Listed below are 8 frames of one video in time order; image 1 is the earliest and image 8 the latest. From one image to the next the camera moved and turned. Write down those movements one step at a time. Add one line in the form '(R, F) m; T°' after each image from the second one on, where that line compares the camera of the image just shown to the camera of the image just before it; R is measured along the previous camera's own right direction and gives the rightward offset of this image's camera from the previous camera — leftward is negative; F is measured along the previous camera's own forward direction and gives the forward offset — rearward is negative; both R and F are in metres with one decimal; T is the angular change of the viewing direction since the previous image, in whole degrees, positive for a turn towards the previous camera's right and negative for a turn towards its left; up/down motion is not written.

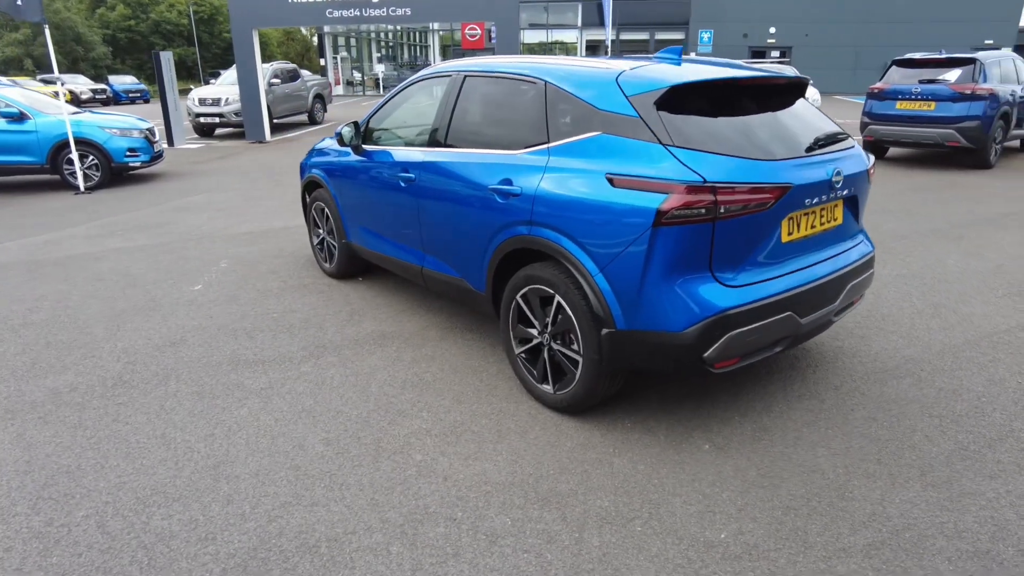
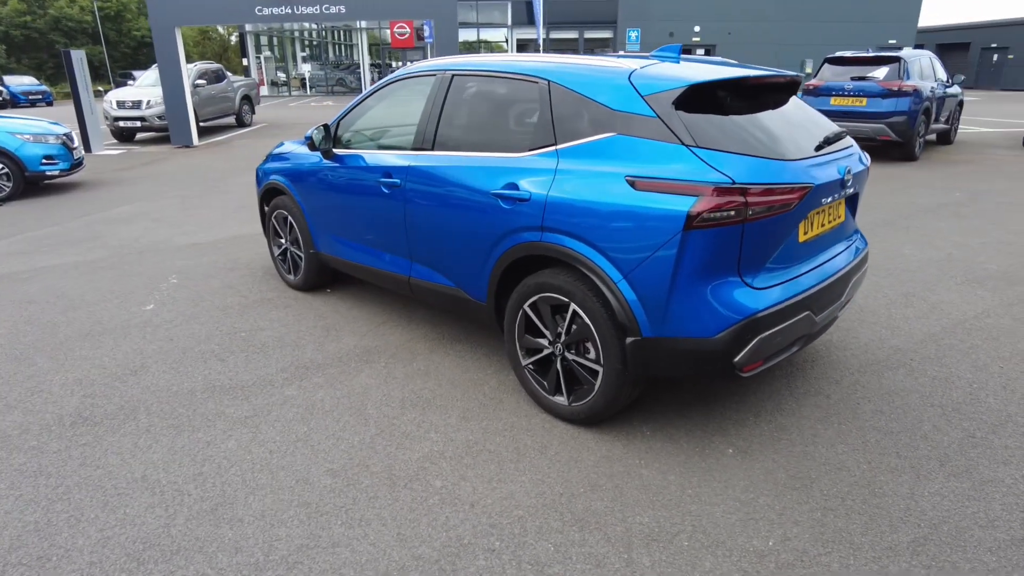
(-0.4, +0.2) m; +6°
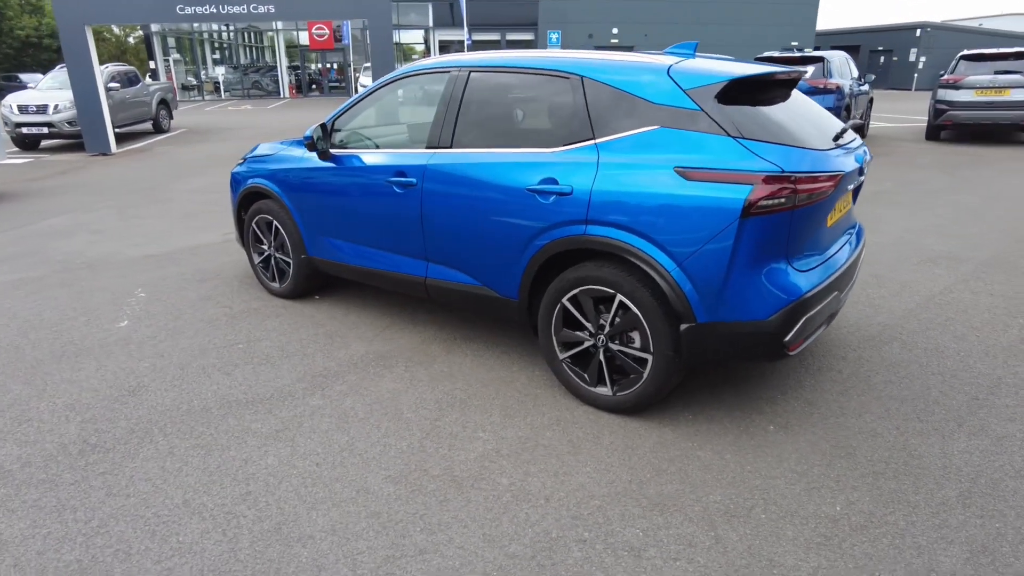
(-0.6, 0.0) m; +7°
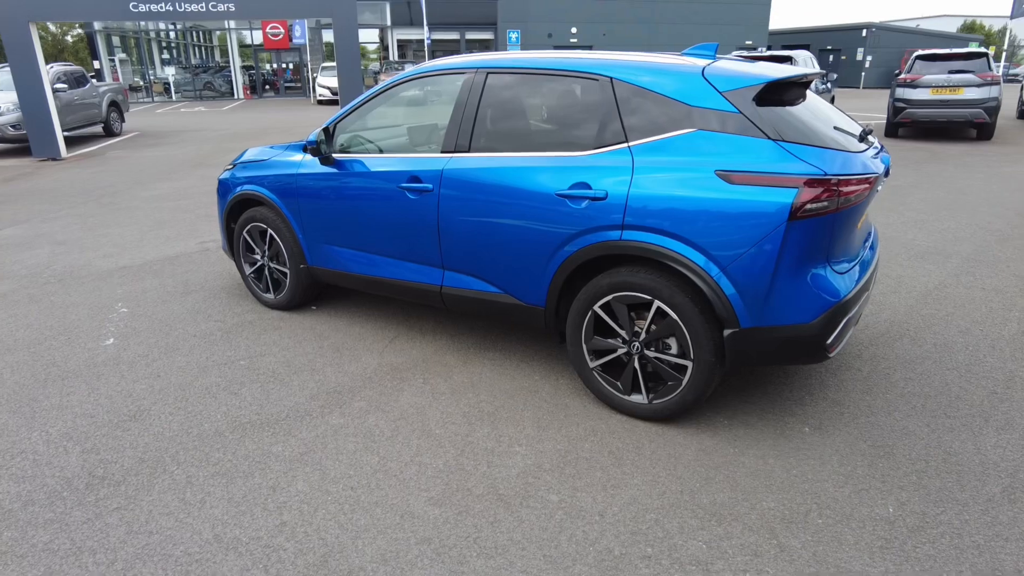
(-0.4, +0.1) m; +4°
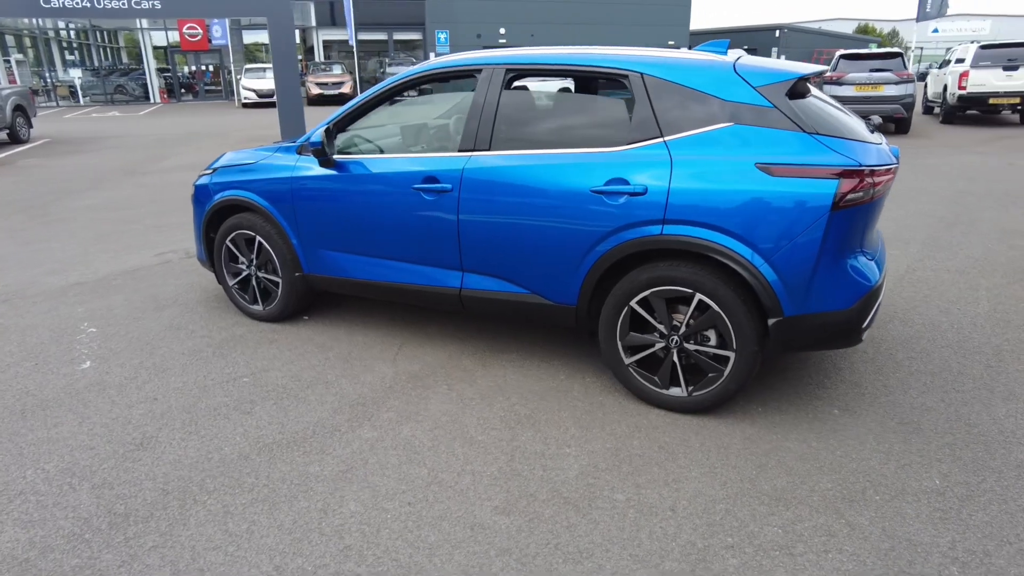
(-0.6, +0.1) m; +7°
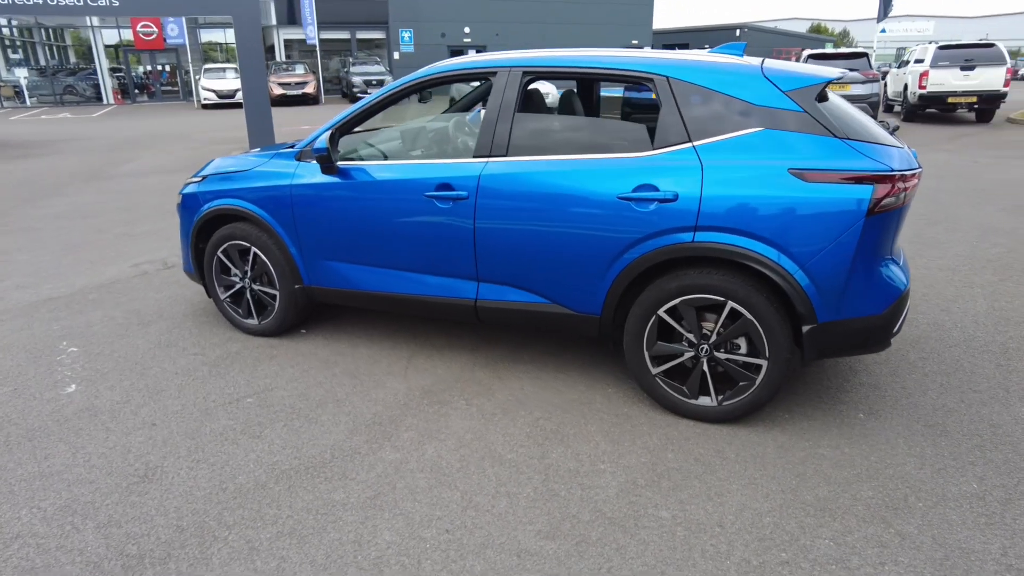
(-0.3, +0.1) m; +3°
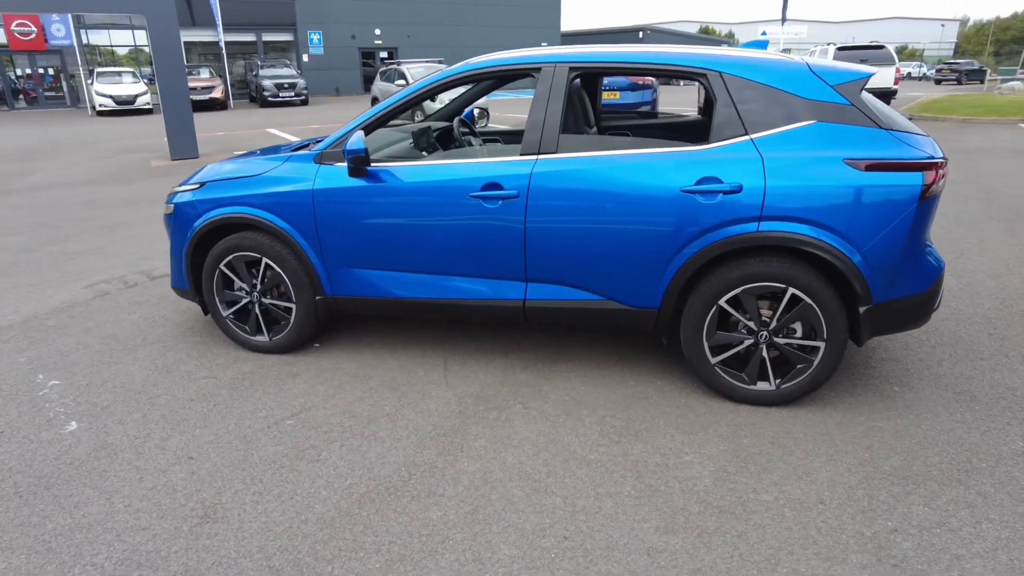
(-0.8, +0.1) m; +8°
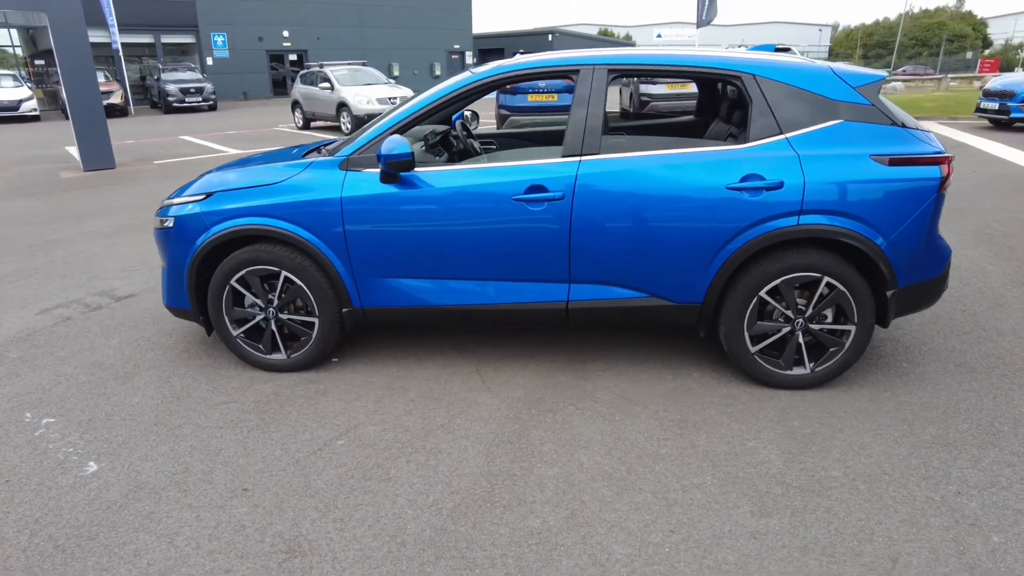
(-0.7, +0.1) m; +8°
